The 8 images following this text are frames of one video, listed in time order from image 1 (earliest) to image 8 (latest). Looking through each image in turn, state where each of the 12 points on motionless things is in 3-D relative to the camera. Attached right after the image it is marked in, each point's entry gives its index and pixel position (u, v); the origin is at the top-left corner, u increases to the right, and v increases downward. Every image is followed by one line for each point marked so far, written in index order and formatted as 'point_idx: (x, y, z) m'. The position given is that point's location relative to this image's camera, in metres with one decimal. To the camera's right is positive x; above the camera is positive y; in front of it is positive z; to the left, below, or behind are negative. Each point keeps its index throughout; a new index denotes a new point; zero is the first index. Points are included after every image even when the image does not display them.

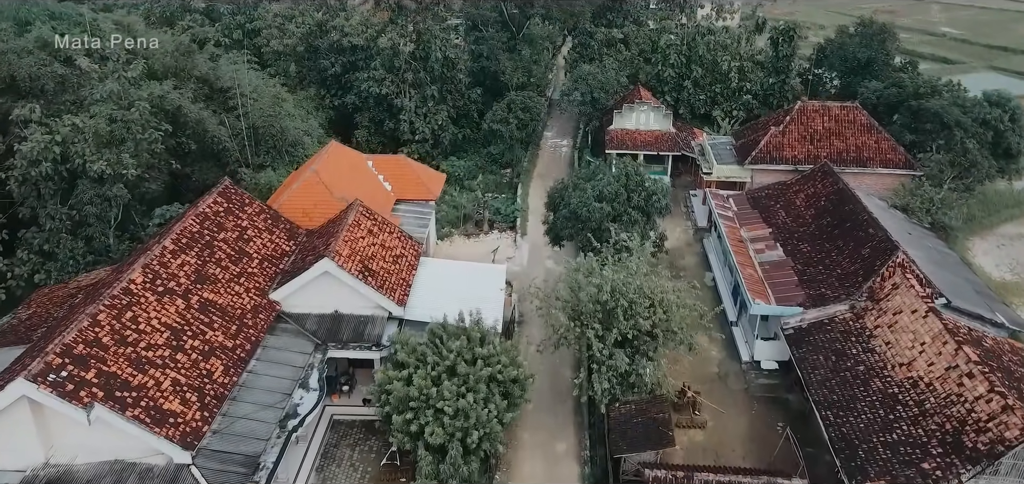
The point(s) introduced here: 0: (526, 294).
0: (+0.3, -1.0, +18.1) m
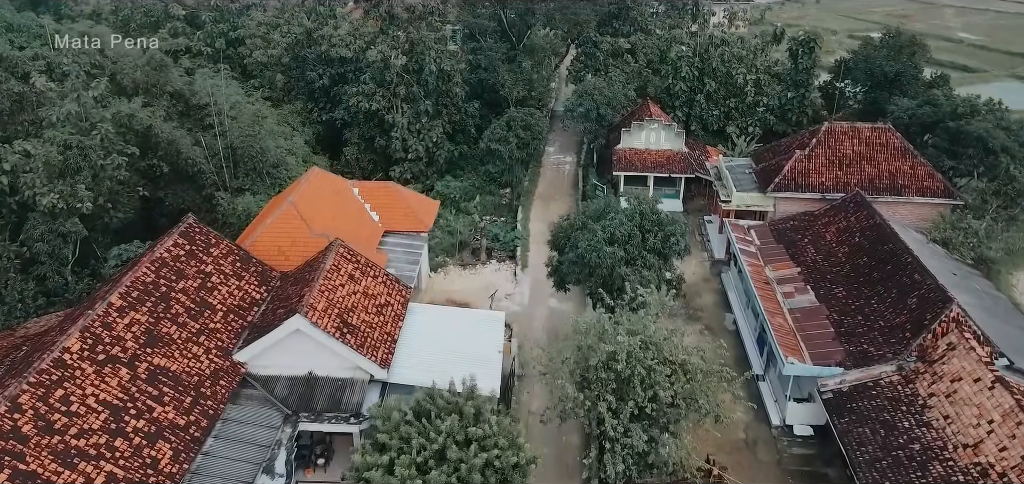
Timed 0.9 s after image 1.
0: (+0.3, -1.7, +16.3) m
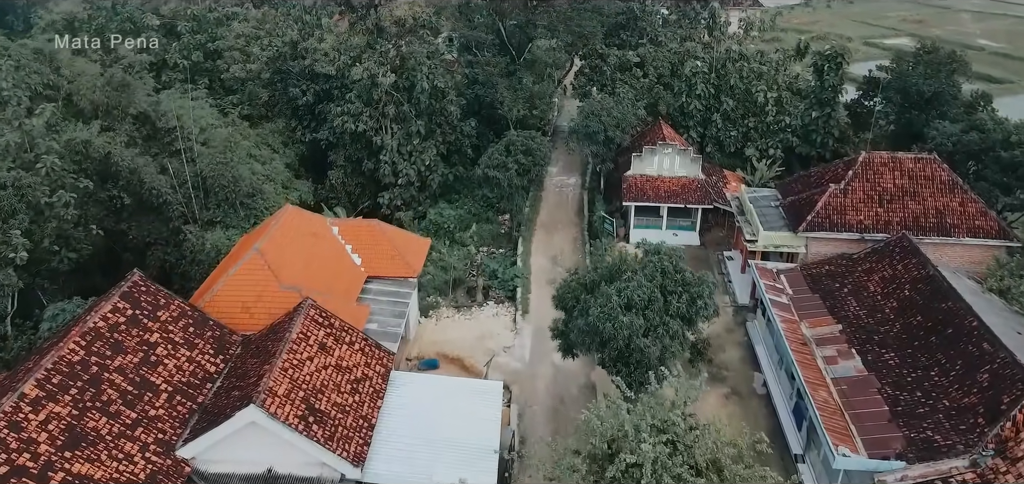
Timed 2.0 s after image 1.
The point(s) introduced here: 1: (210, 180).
0: (+0.2, -2.5, +14.2) m
1: (-6.1, +1.2, +19.5) m
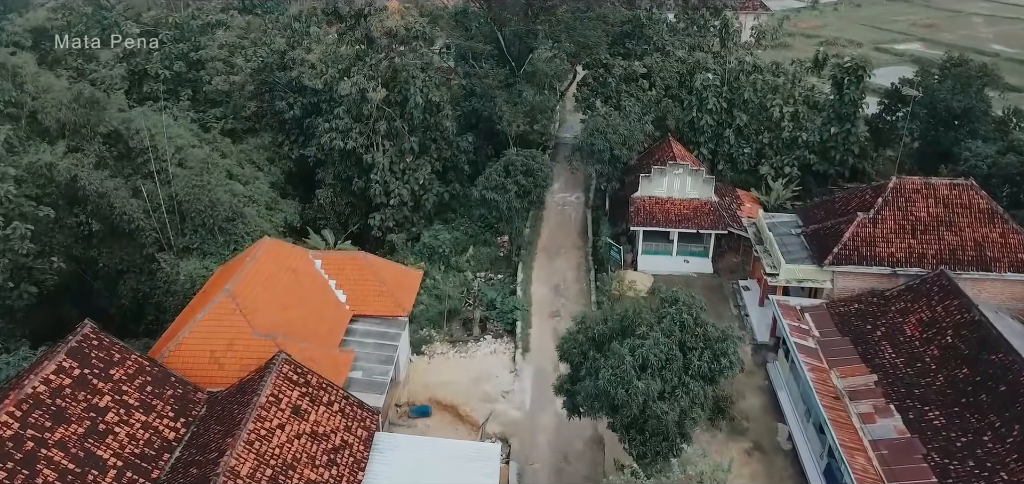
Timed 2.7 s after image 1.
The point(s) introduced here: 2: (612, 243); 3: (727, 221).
0: (+0.2, -3.0, +12.8) m
1: (-6.1, +0.7, +18.1) m
2: (+2.0, 0.0, +19.7) m
3: (+4.2, +0.4, +18.8) m
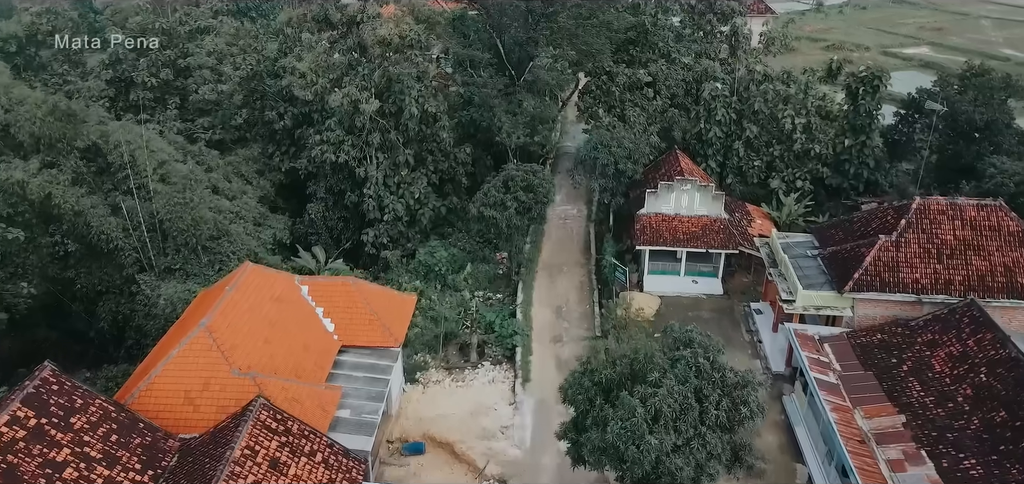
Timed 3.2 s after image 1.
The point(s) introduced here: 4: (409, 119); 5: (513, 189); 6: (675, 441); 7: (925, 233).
0: (+0.2, -3.4, +11.9) m
1: (-6.1, +0.3, +17.2) m
2: (+2.0, -0.3, +18.8) m
3: (+4.2, 0.0, +17.9) m
4: (-2.1, +2.5, +20.0) m
5: (0.0, +1.0, +18.5) m
6: (+1.6, -1.9, +9.2) m
7: (+6.2, +0.1, +14.5) m
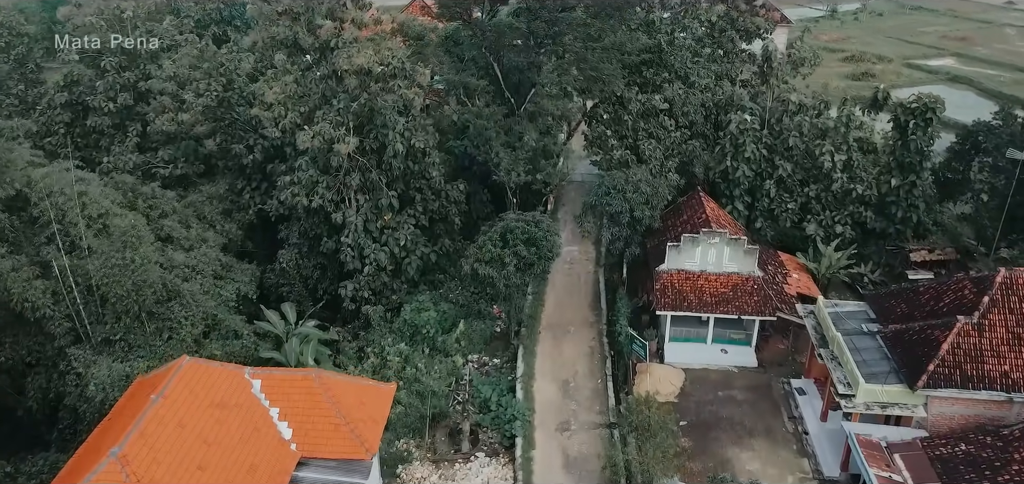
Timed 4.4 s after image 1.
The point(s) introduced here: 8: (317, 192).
0: (+0.2, -4.4, +9.3) m
1: (-6.2, -0.7, +14.6) m
2: (+2.0, -1.4, +16.2) m
3: (+4.2, -1.0, +15.3) m
4: (-2.1, +1.5, +17.4) m
5: (0.0, 0.0, +15.9) m
6: (+1.5, -2.9, +6.6) m
7: (+6.2, -0.9, +12.0) m
8: (-3.5, +0.9, +17.4) m
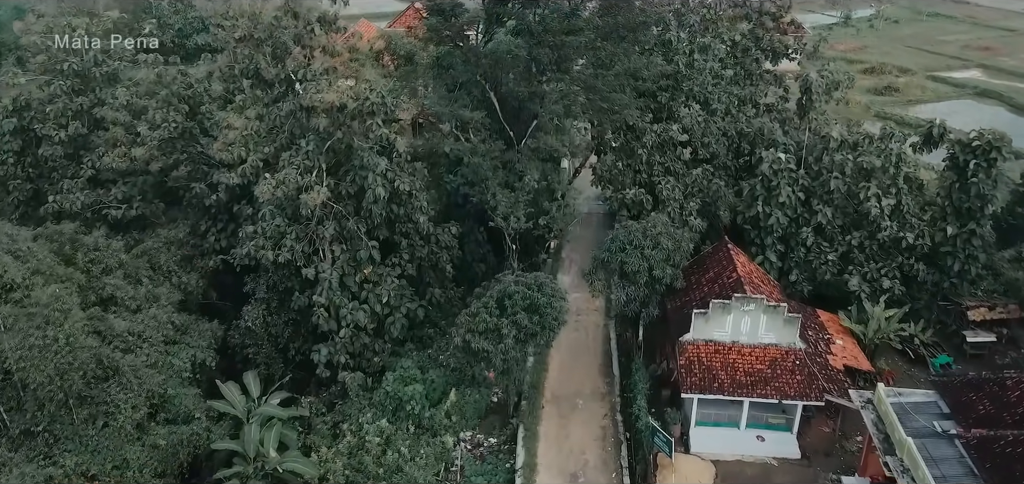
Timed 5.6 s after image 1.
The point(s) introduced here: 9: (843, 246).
0: (+0.2, -5.3, +6.9) m
1: (-6.2, -1.6, +12.3) m
2: (+2.0, -2.3, +13.8) m
3: (+4.2, -1.9, +12.9) m
4: (-2.2, +0.6, +15.0) m
5: (0.0, -0.9, +13.6) m
6: (+1.5, -3.8, +4.2) m
7: (+6.2, -1.8, +9.6) m
8: (-3.5, 0.0, +15.1) m
9: (+5.5, -0.1, +16.1) m
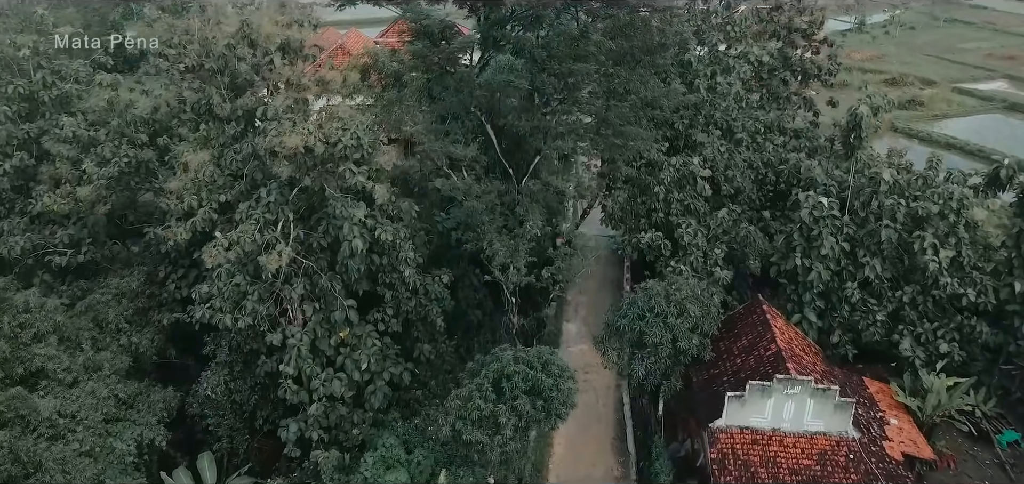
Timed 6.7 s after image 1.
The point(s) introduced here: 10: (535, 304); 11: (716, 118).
0: (+0.2, -6.1, +4.8) m
1: (-6.2, -2.4, +10.1) m
2: (+2.0, -3.1, +11.7) m
3: (+4.1, -2.7, +10.8) m
4: (-2.2, -0.2, +12.9) m
5: (0.0, -1.7, +11.4) m
6: (+1.5, -4.7, +2.1) m
7: (+6.2, -2.6, +7.4) m
8: (-3.5, -0.8, +12.9) m
9: (+5.5, -0.9, +13.9) m
10: (+0.4, -1.0, +15.9) m
11: (+3.6, +2.1, +16.6) m
